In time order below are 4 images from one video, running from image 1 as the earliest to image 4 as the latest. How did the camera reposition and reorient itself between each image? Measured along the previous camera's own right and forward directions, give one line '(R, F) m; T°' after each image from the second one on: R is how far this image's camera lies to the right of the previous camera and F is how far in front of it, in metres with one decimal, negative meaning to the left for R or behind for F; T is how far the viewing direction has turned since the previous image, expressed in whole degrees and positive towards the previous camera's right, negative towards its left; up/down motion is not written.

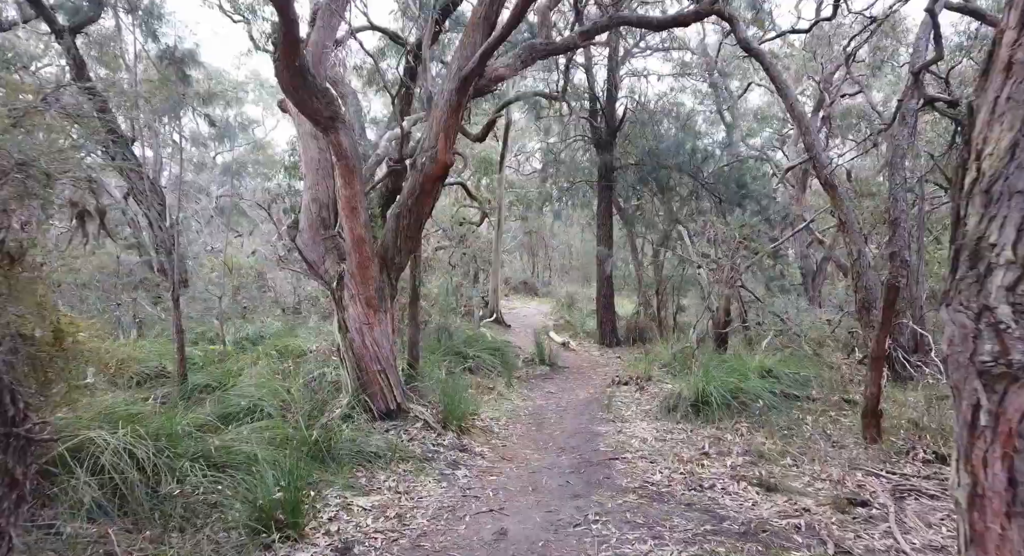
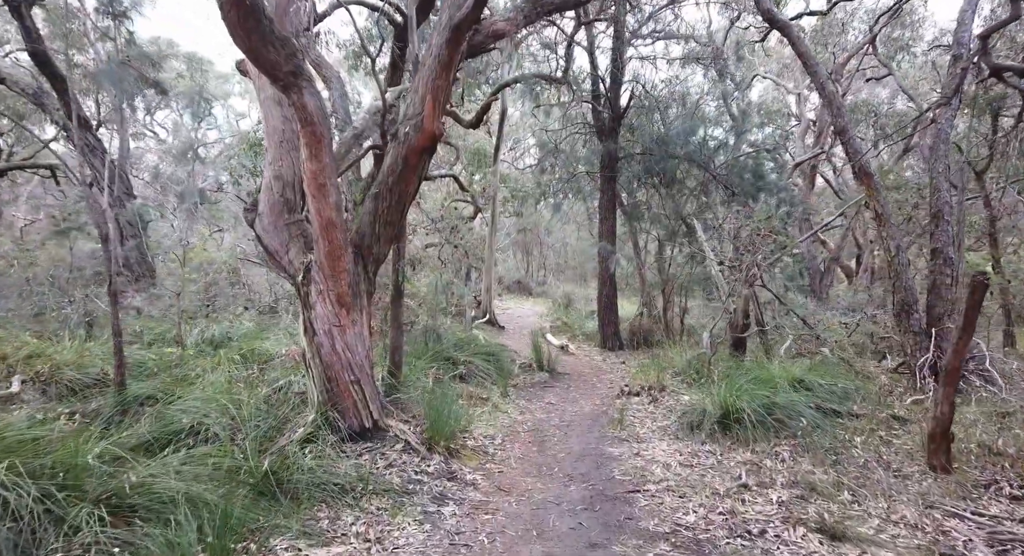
(-0.1, +0.8) m; +1°
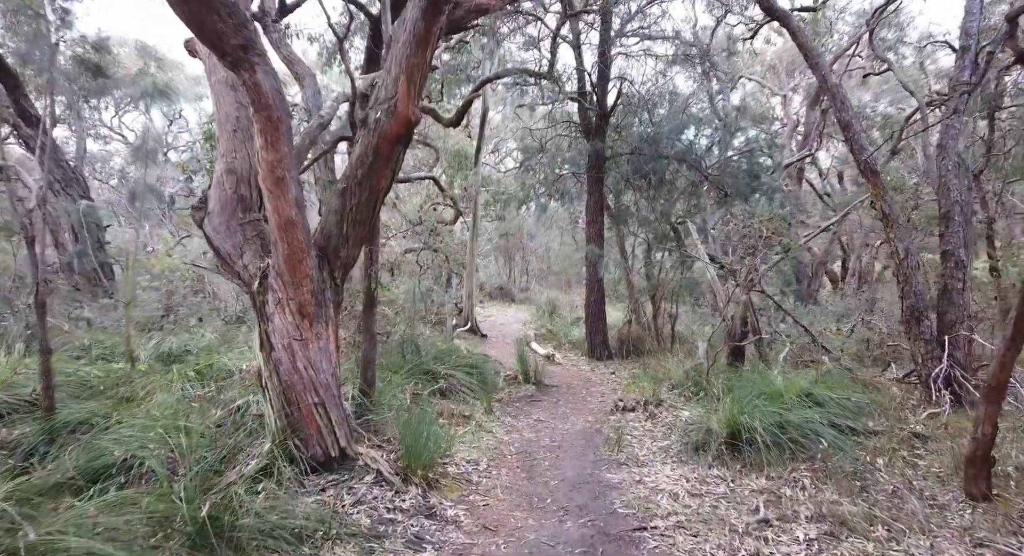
(0.0, +0.5) m; +2°
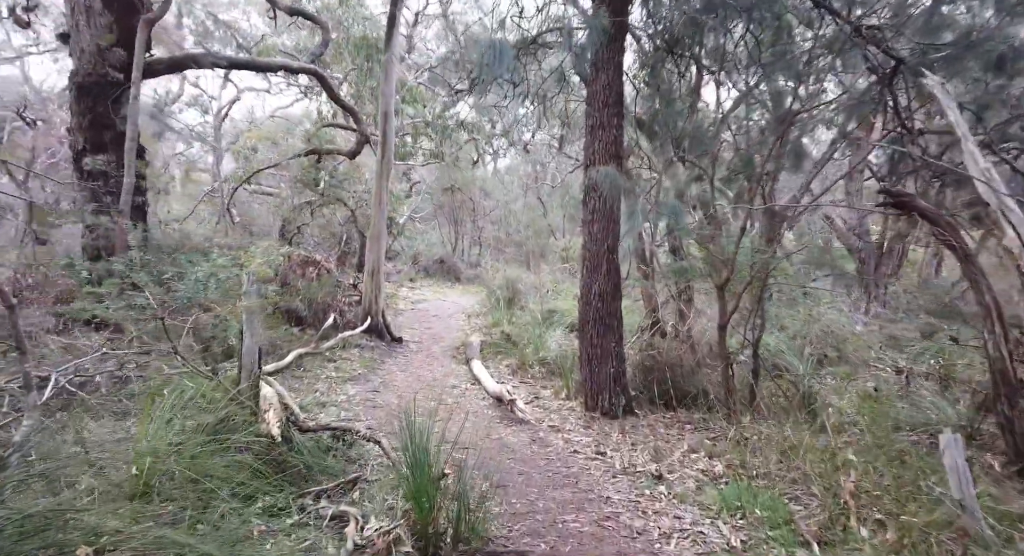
(+0.3, +5.2) m; +4°
